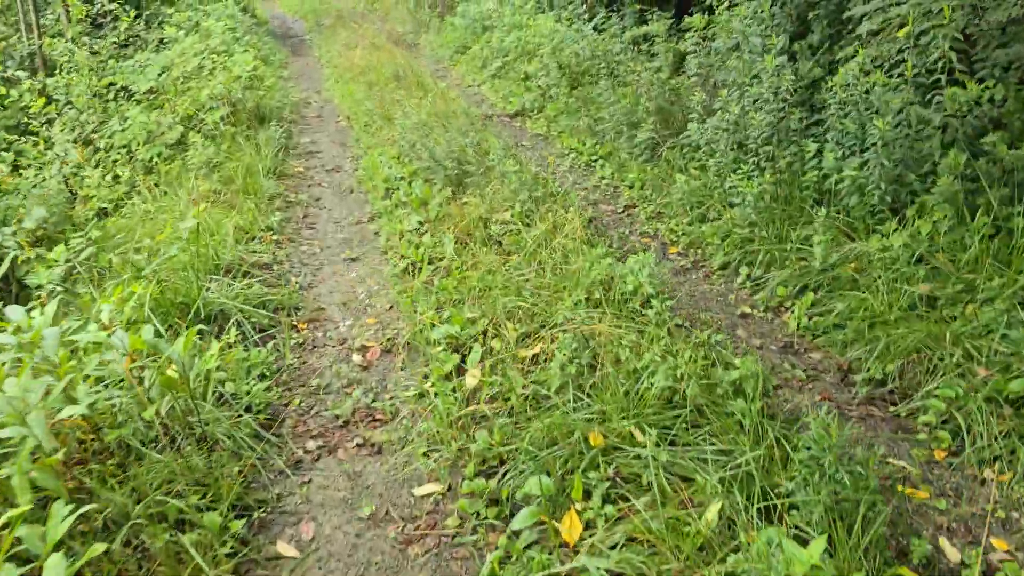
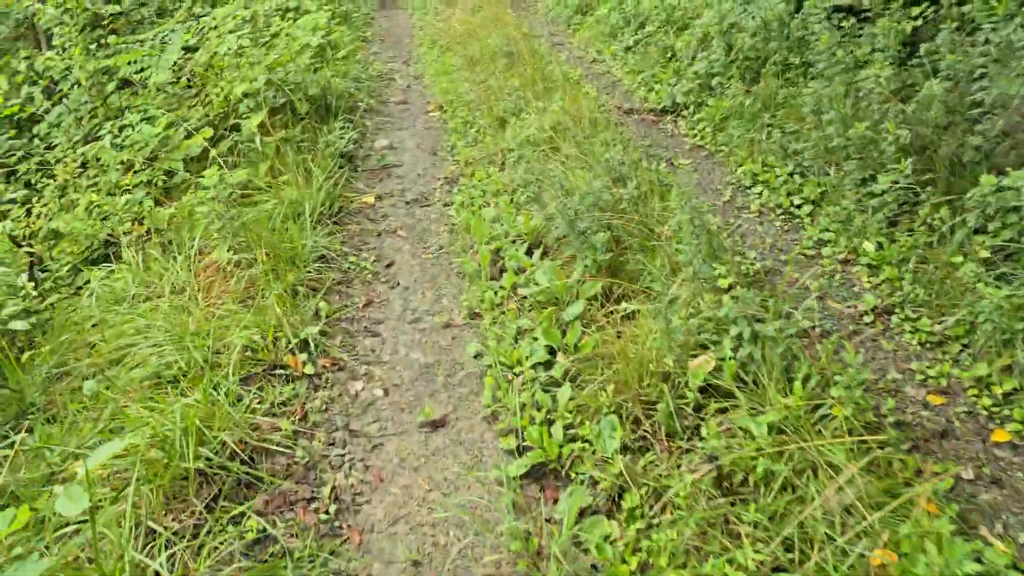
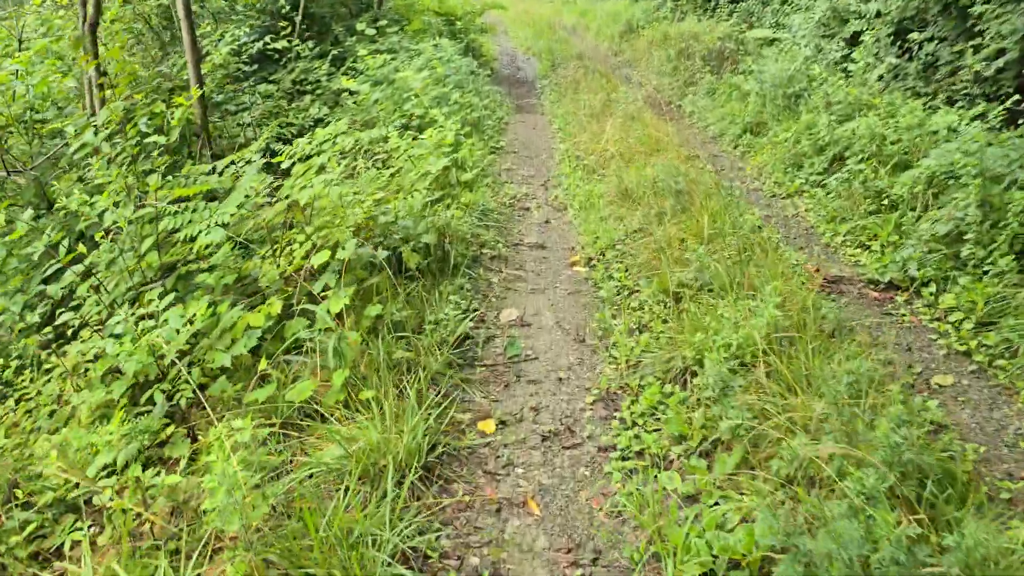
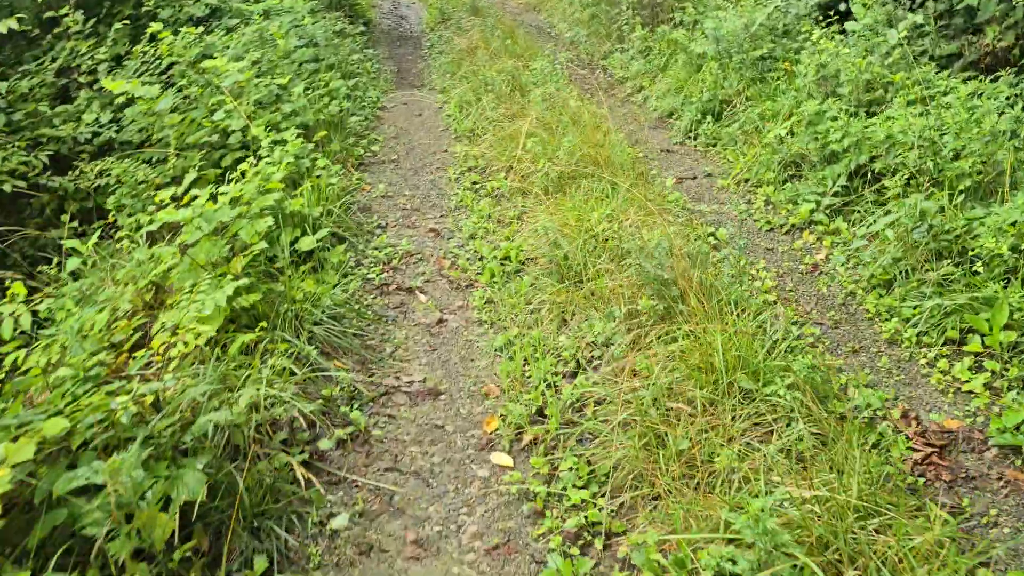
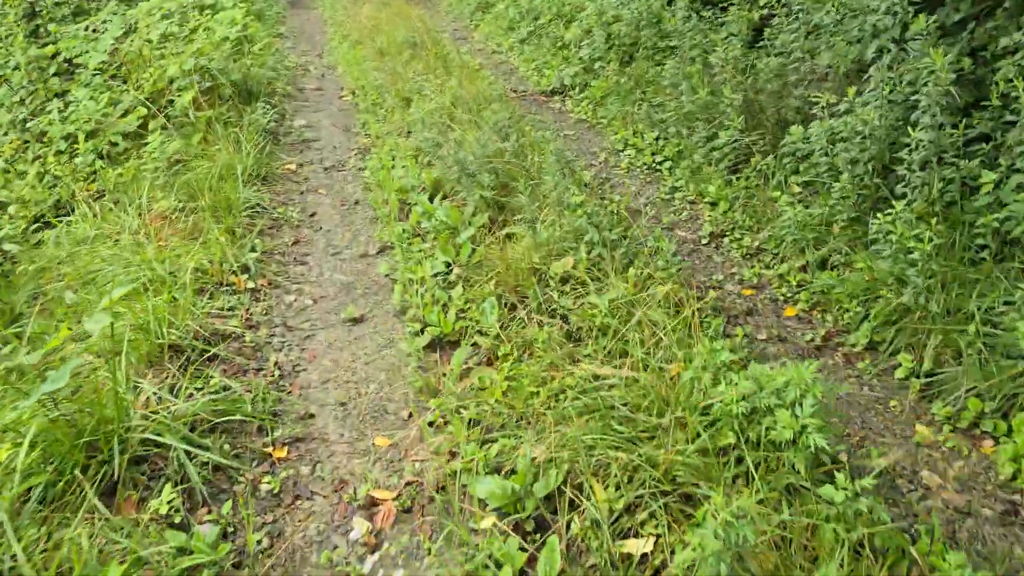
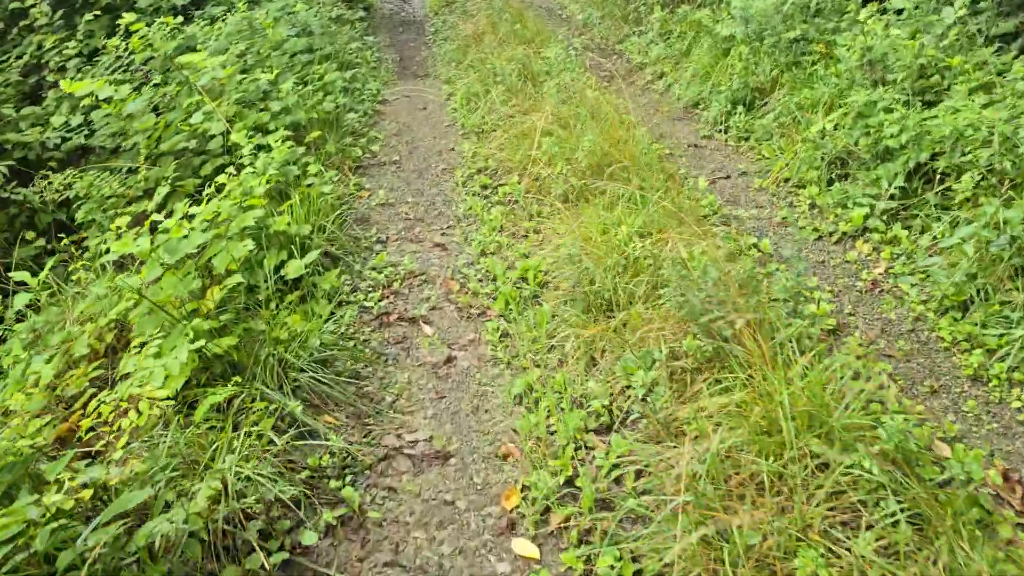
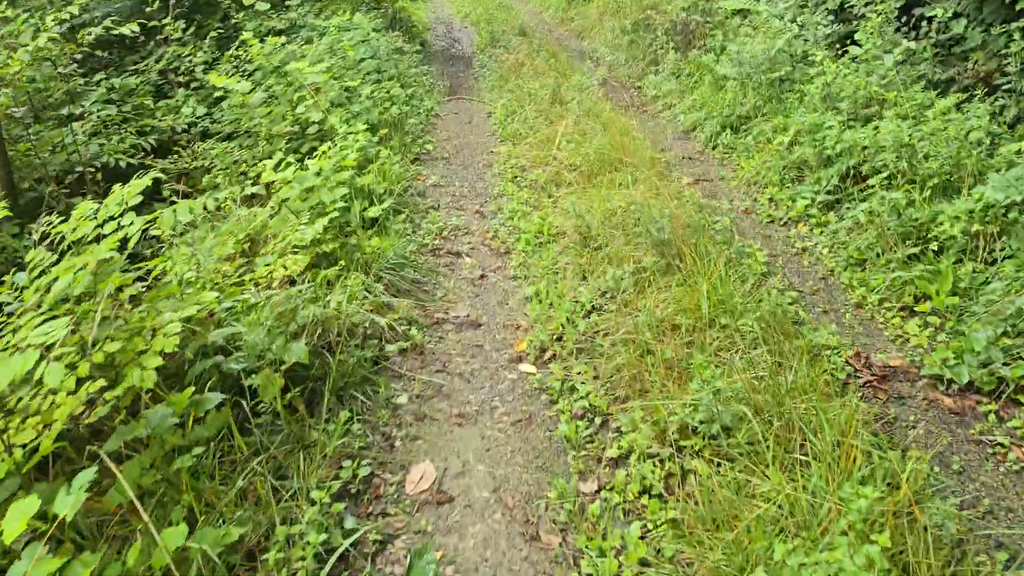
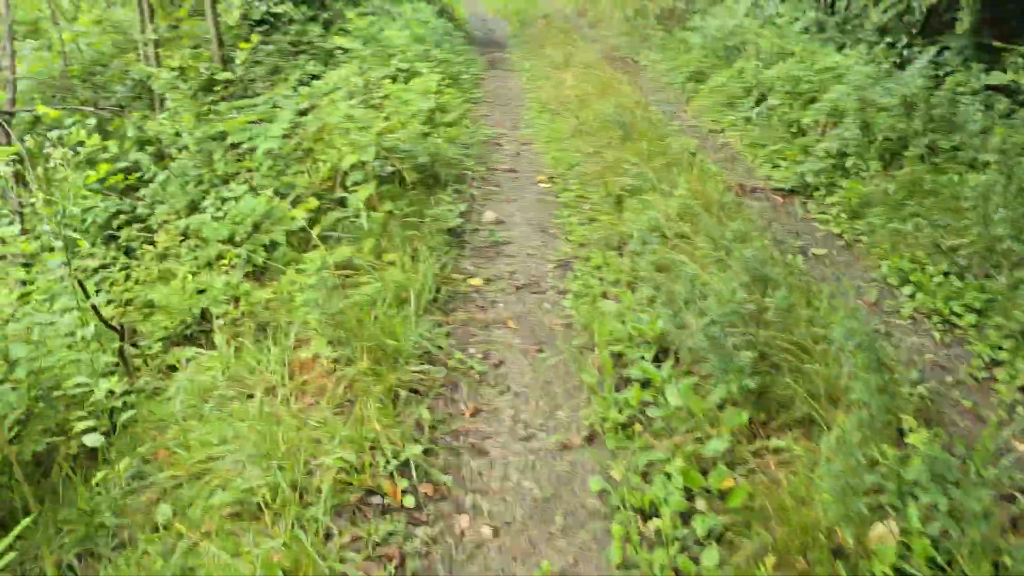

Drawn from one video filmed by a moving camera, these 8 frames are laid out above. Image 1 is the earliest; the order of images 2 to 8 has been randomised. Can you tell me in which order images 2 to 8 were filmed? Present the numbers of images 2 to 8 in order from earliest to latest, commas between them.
5, 2, 8, 3, 7, 4, 6
